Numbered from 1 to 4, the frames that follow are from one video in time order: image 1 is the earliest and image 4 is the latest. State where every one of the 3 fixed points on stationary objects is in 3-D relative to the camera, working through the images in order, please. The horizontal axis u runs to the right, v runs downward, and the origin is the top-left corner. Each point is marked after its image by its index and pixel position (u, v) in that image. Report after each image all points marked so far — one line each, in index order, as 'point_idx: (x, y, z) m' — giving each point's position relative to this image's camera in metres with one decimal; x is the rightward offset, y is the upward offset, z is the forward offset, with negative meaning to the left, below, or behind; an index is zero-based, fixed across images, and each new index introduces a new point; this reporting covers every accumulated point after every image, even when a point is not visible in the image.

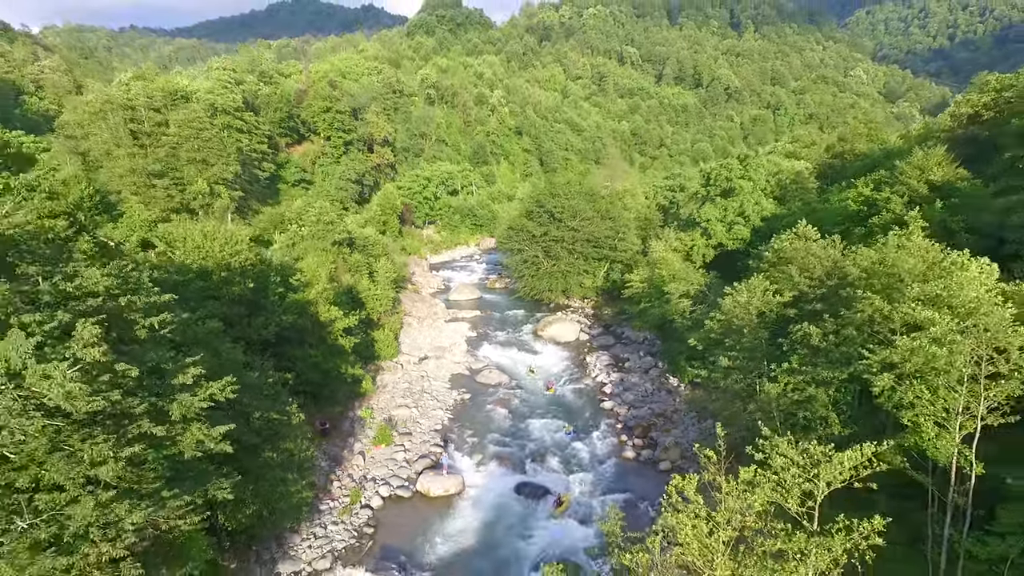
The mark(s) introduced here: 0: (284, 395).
0: (-6.2, -3.0, +17.9) m
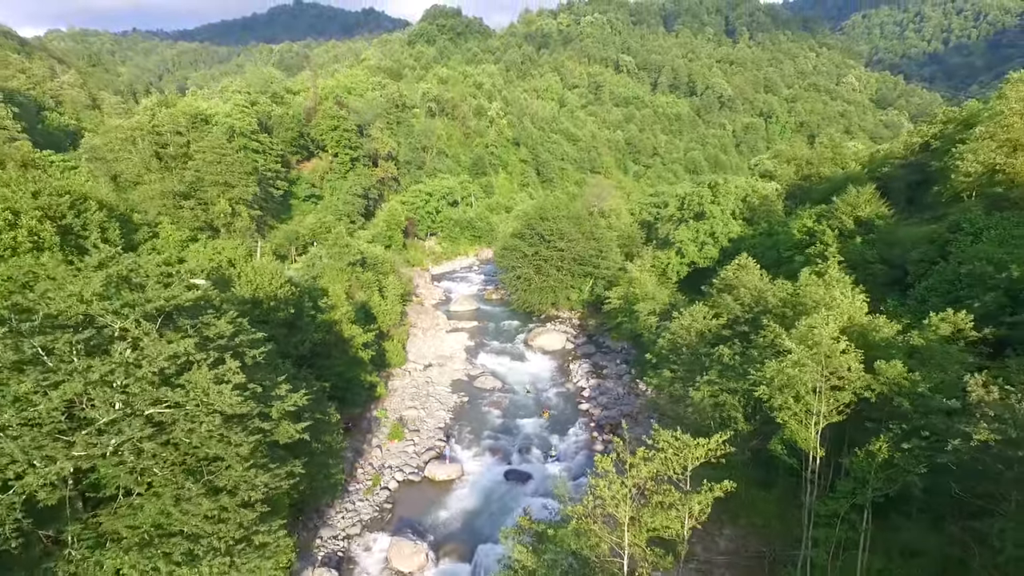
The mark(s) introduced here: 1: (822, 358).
0: (-6.7, -4.0, +22.9) m
1: (+8.0, -1.8, +16.7) m
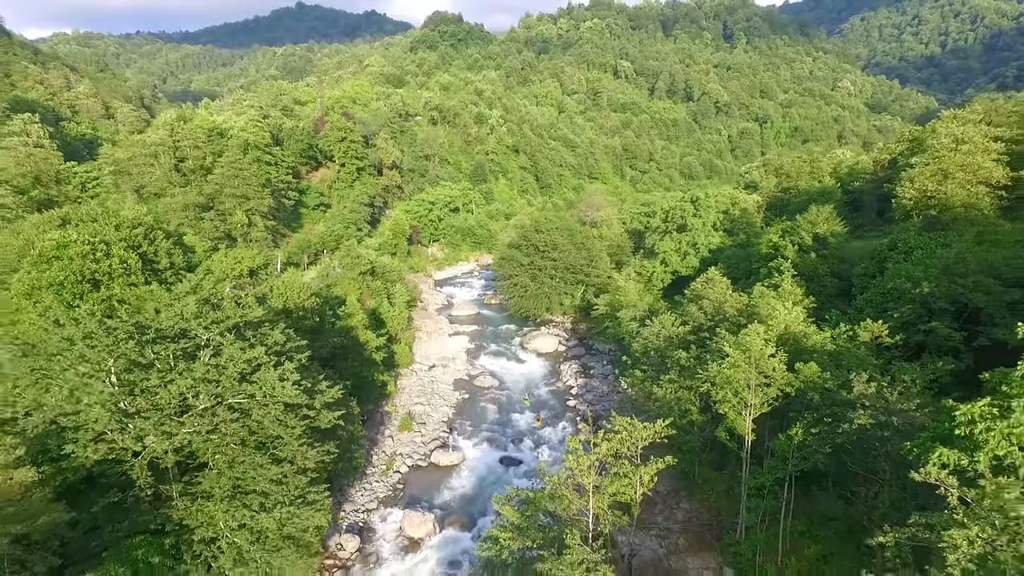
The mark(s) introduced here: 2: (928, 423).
0: (-6.9, -4.5, +27.0) m
1: (+7.7, -2.3, +20.8) m
2: (+10.3, -3.3, +16.0) m
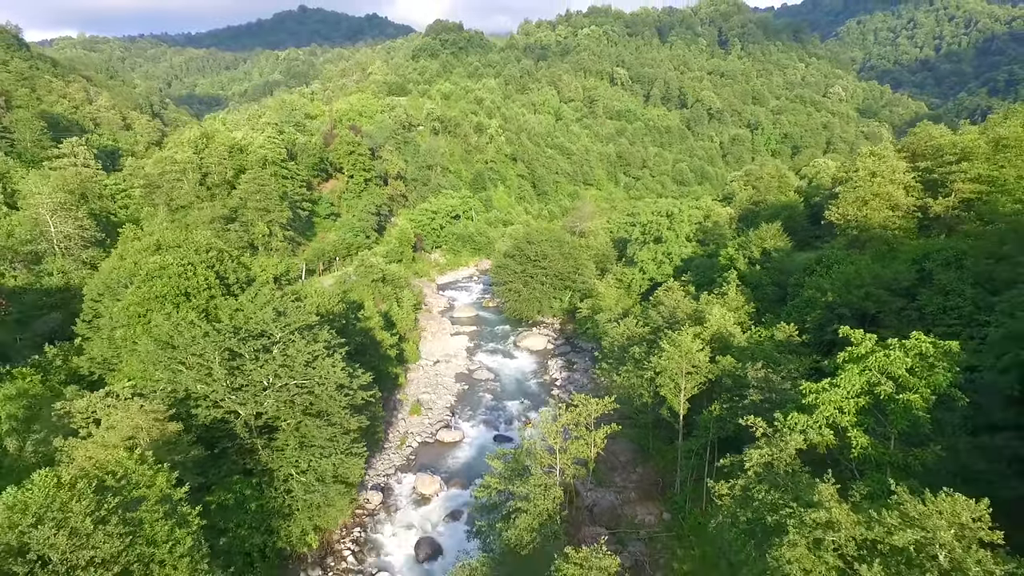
0: (-7.4, -5.0, +33.5) m
1: (+7.2, -2.8, +27.2) m
2: (+9.8, -3.8, +22.5) m
